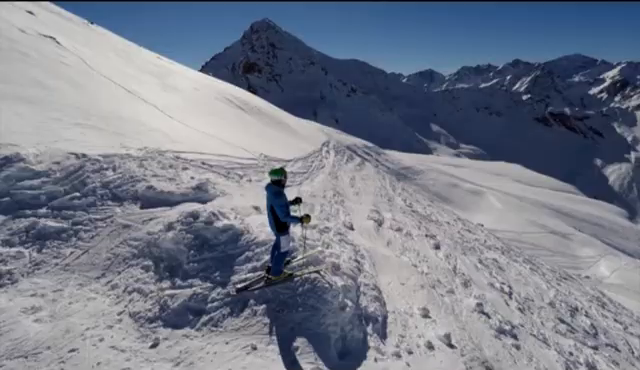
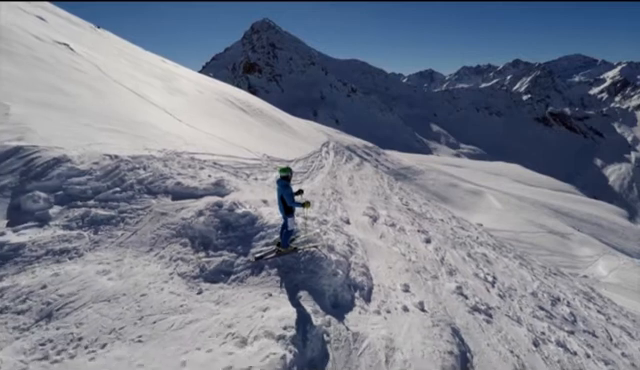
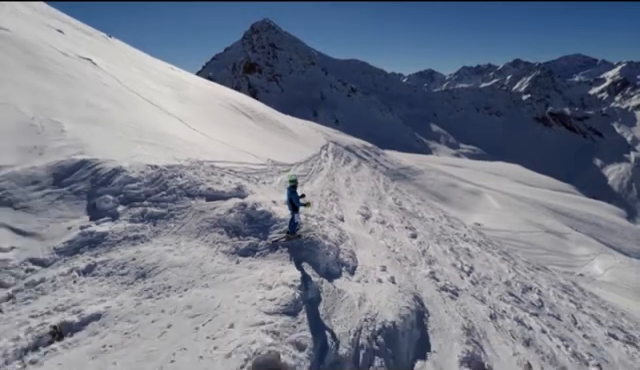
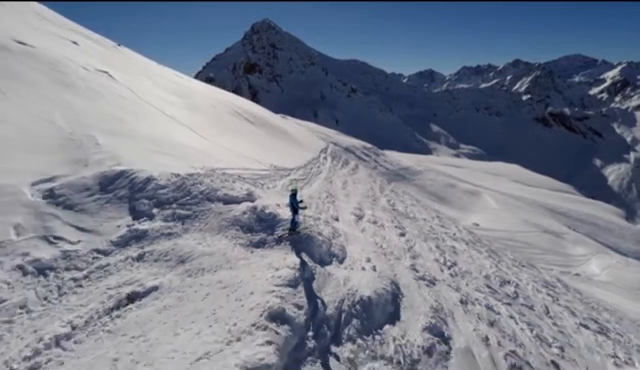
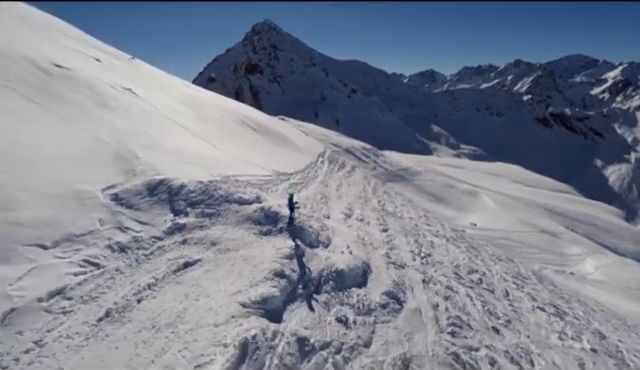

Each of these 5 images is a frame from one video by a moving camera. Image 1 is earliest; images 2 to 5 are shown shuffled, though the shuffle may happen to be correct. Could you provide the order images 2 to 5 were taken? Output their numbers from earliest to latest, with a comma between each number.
2, 3, 4, 5
